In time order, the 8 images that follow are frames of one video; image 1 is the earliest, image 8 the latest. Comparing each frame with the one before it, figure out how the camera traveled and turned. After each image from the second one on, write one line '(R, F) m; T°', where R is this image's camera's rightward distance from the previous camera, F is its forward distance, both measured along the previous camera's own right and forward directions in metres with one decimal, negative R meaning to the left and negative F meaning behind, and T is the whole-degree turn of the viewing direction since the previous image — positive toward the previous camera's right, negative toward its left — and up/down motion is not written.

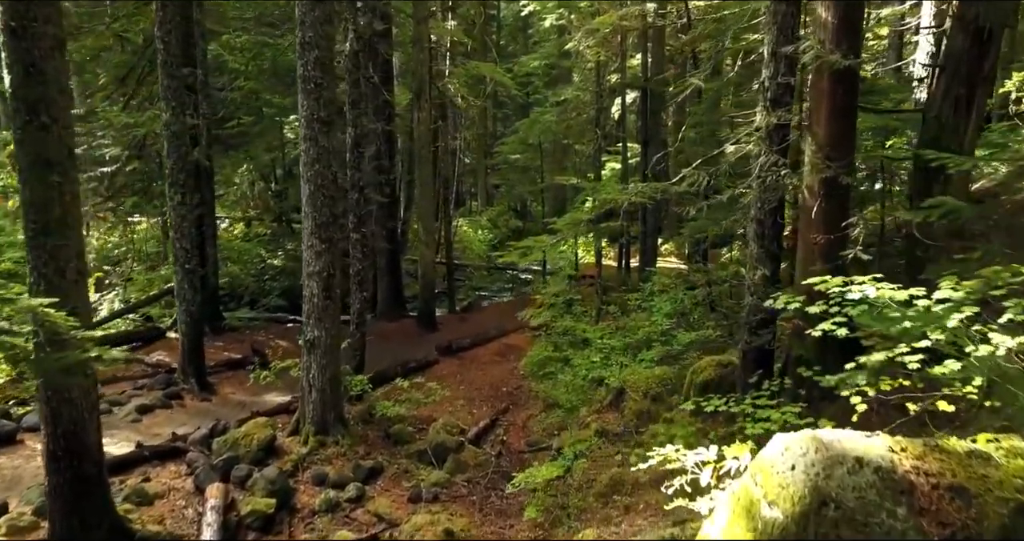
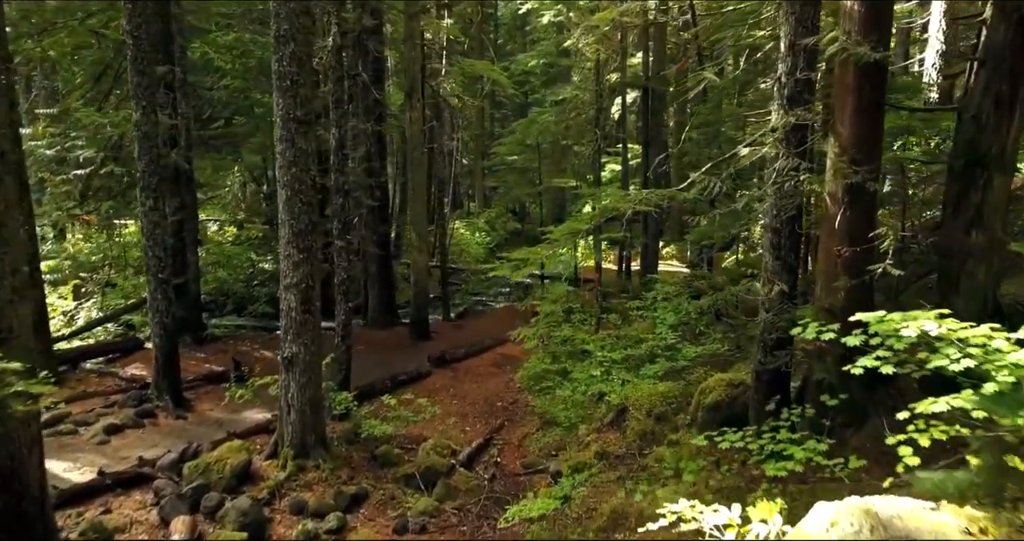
(+0.1, +0.7) m; 0°
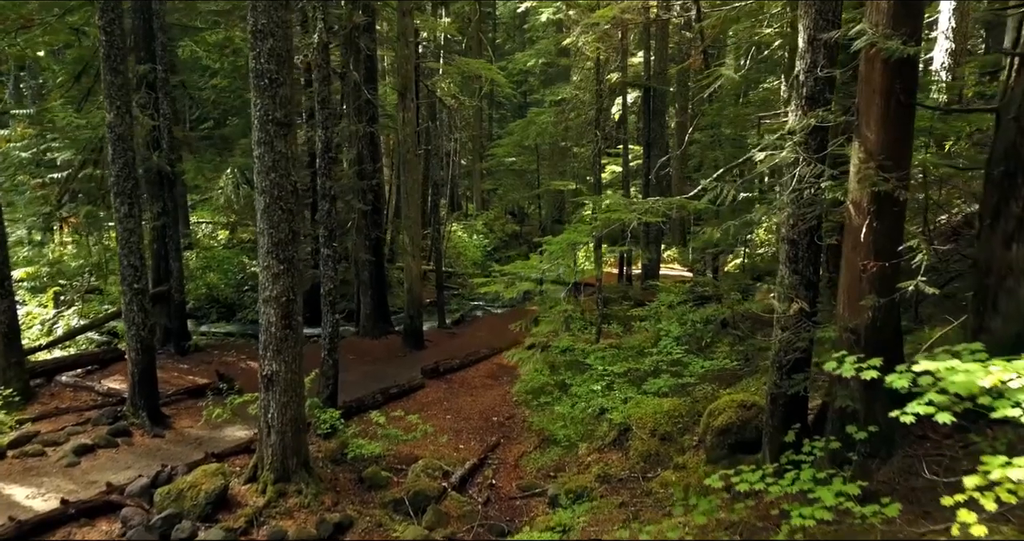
(+0.1, +0.6) m; 0°
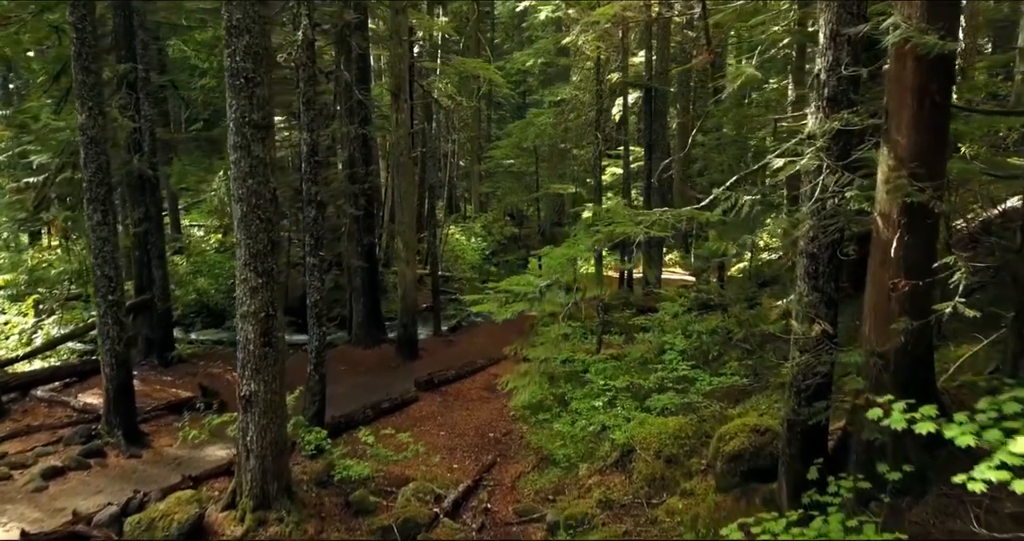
(0.0, +0.5) m; 0°
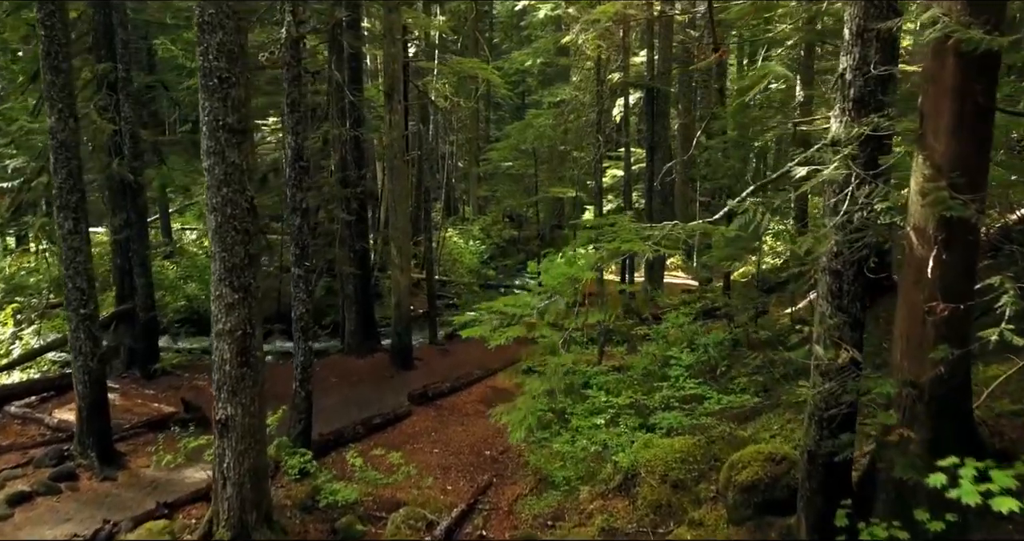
(0.0, +0.5) m; 0°
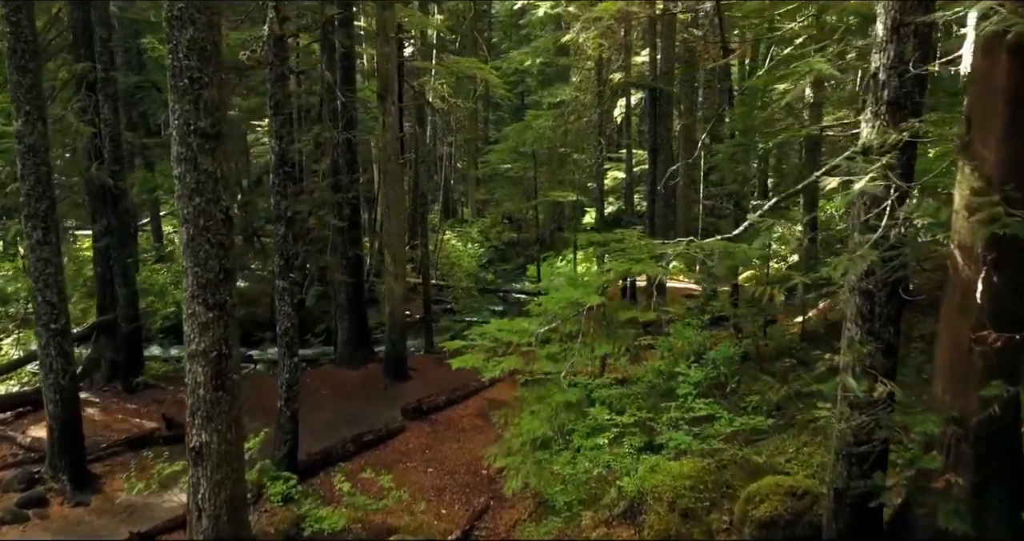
(0.0, +0.5) m; 0°
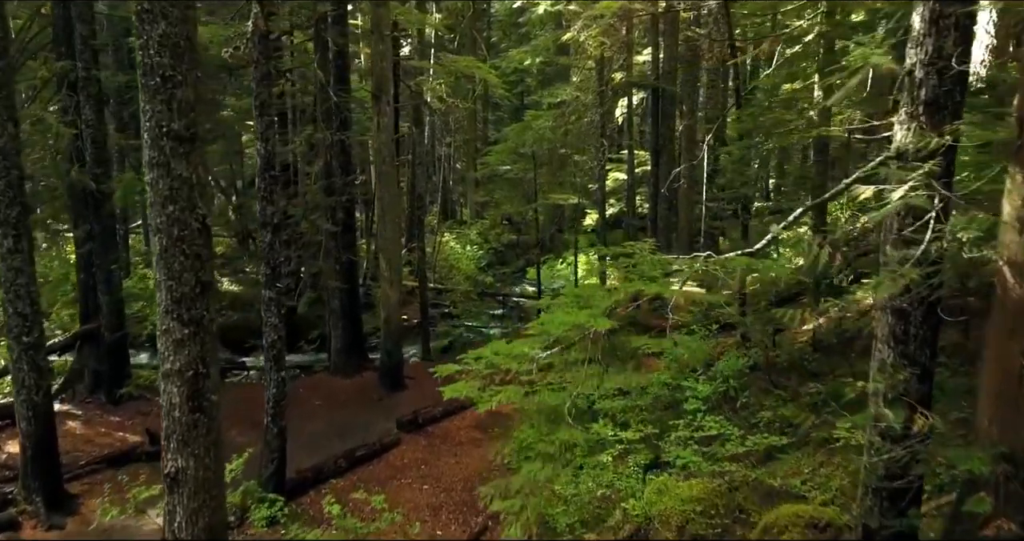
(0.0, +0.4) m; 0°
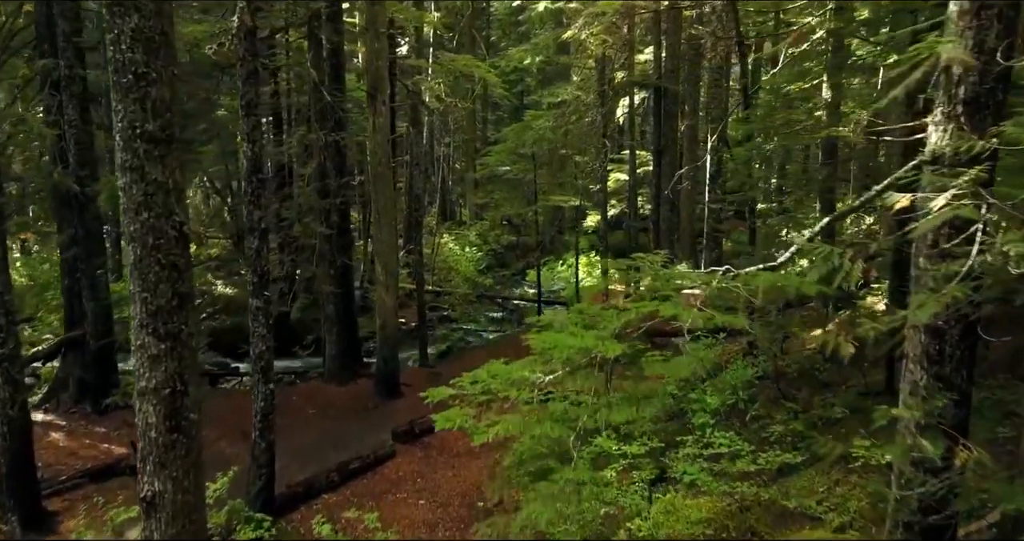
(0.0, +0.4) m; 0°
